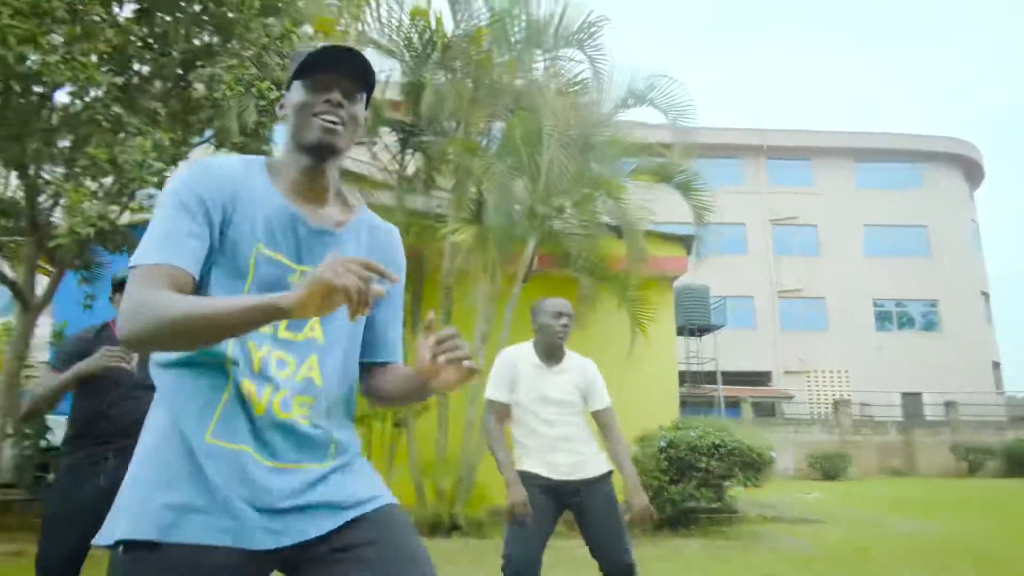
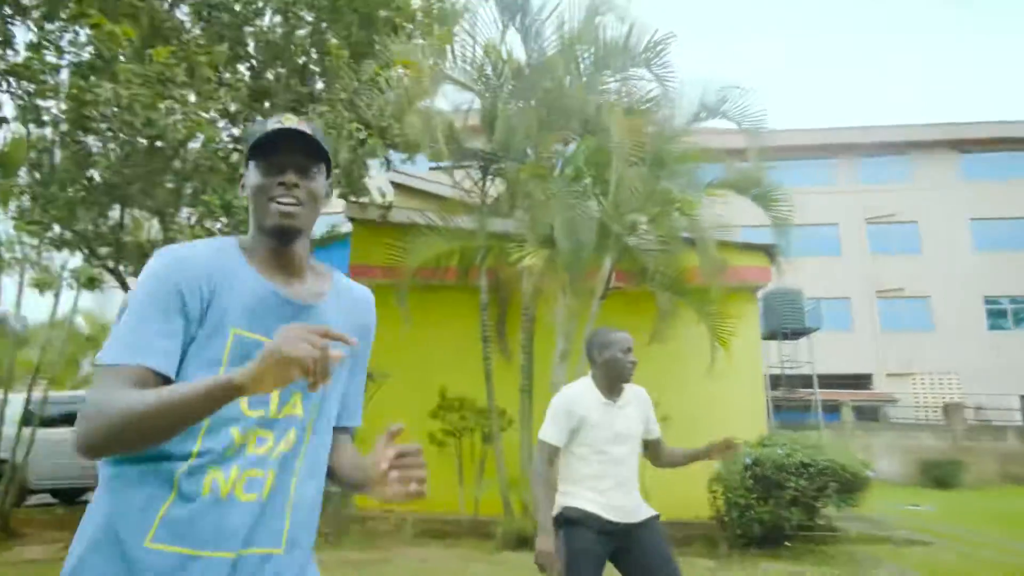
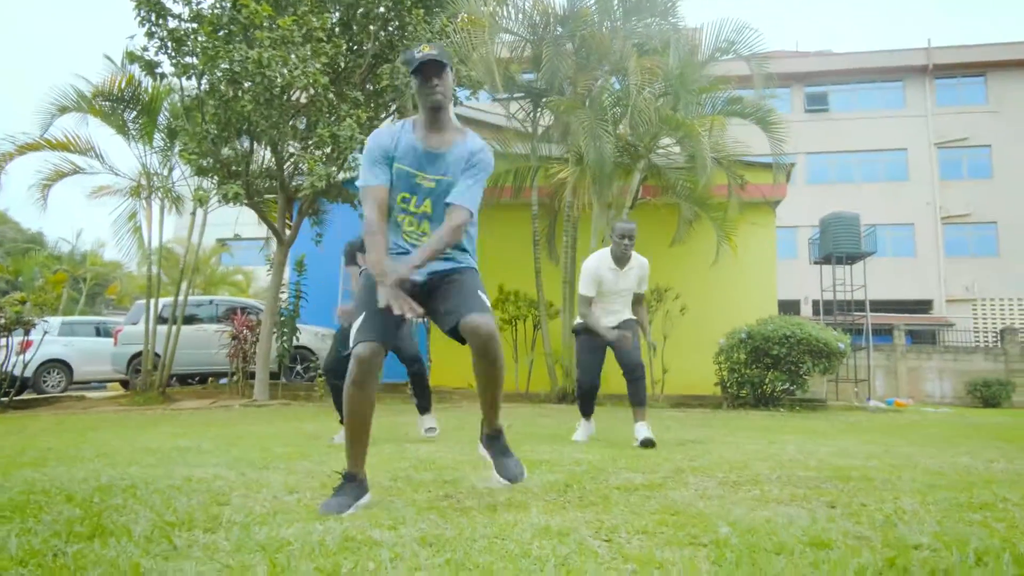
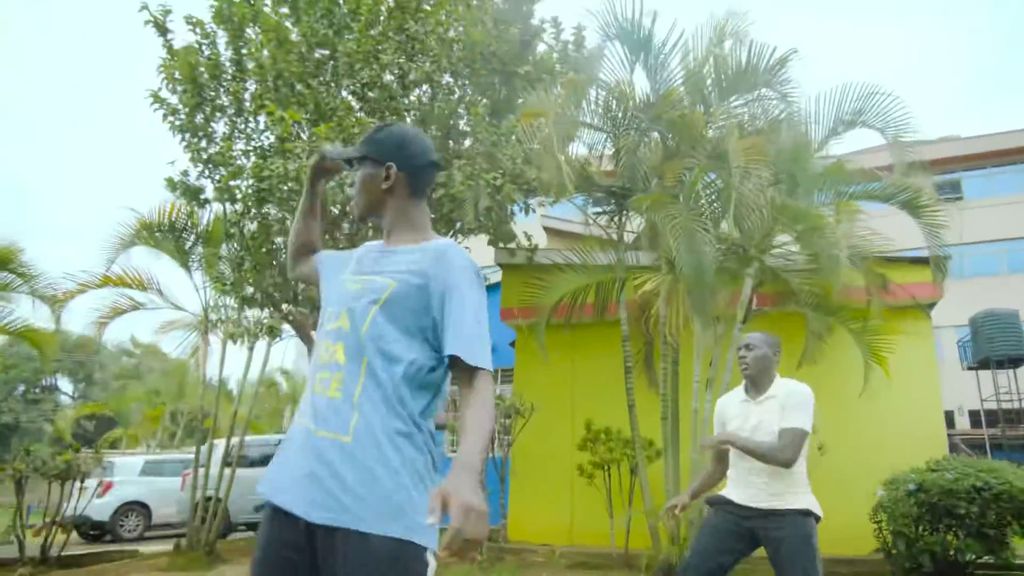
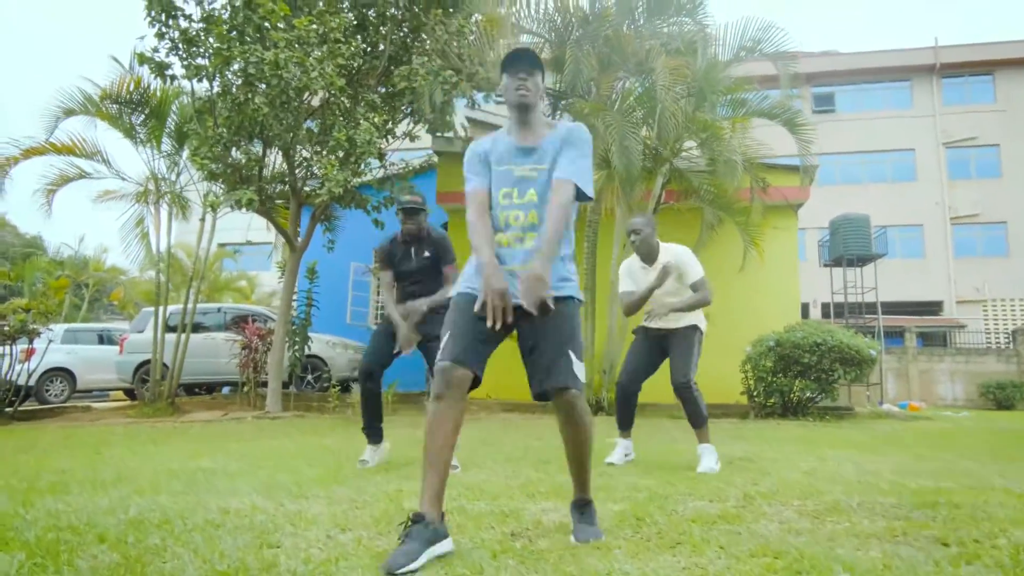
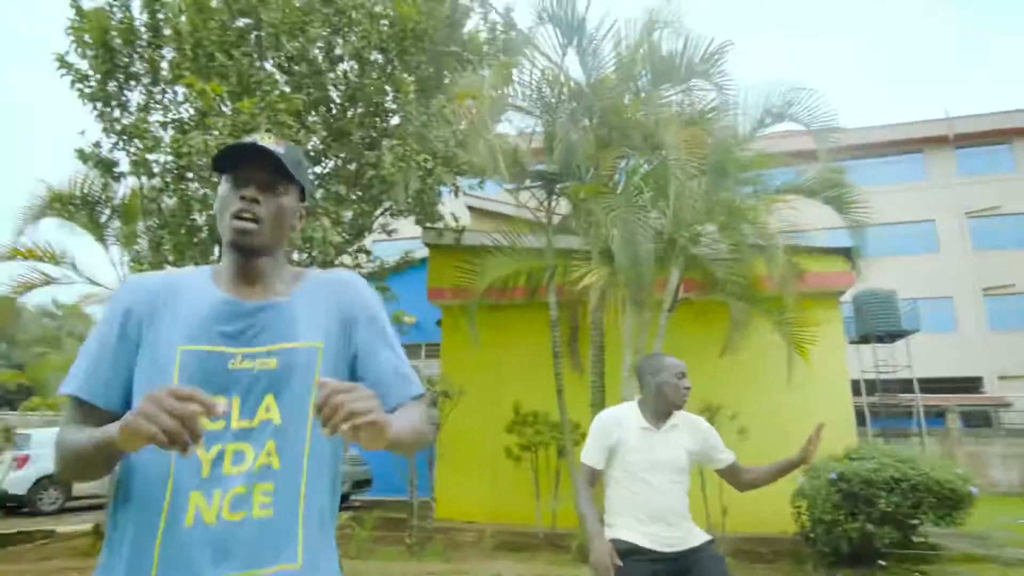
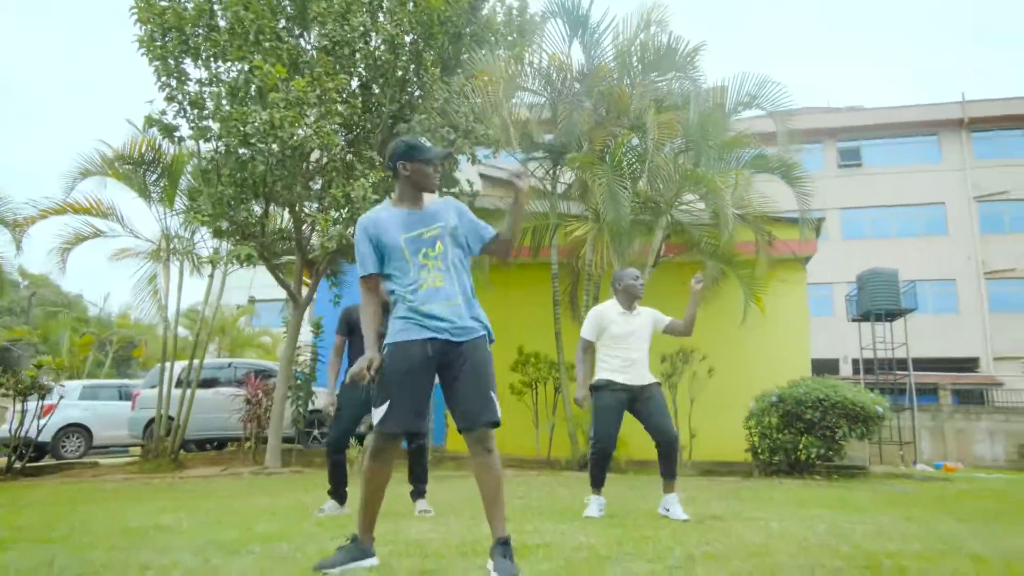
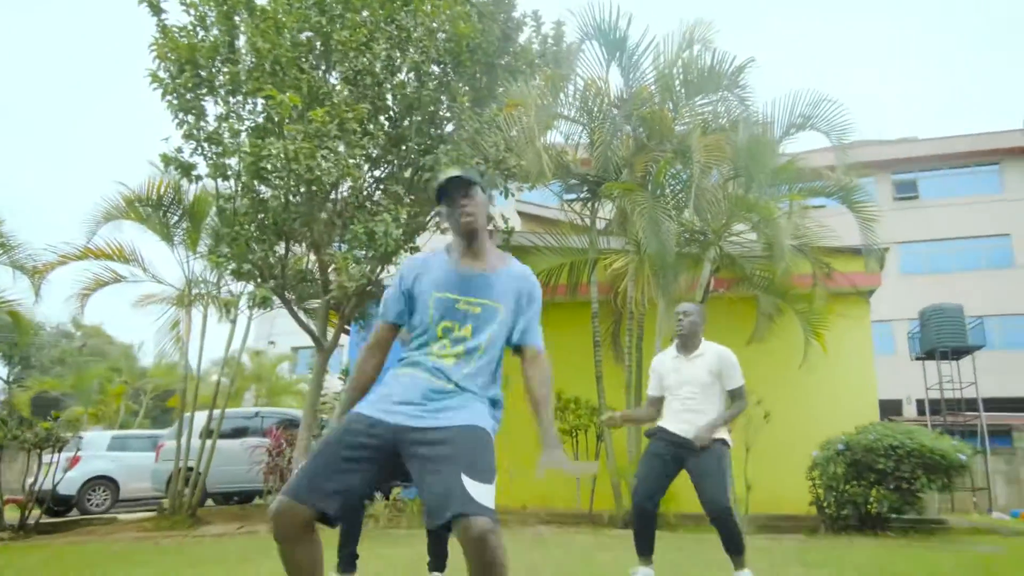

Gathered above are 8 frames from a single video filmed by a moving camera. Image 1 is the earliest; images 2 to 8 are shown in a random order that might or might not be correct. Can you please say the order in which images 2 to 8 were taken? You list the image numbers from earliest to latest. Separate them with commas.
2, 6, 4, 8, 7, 3, 5
